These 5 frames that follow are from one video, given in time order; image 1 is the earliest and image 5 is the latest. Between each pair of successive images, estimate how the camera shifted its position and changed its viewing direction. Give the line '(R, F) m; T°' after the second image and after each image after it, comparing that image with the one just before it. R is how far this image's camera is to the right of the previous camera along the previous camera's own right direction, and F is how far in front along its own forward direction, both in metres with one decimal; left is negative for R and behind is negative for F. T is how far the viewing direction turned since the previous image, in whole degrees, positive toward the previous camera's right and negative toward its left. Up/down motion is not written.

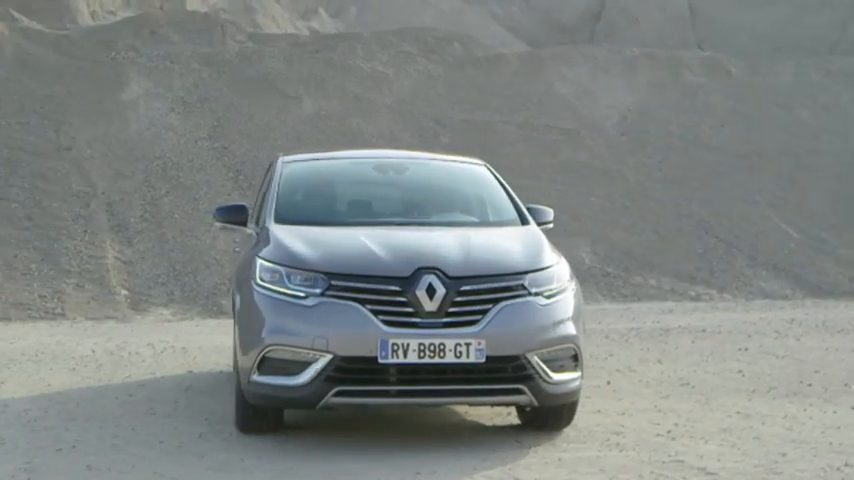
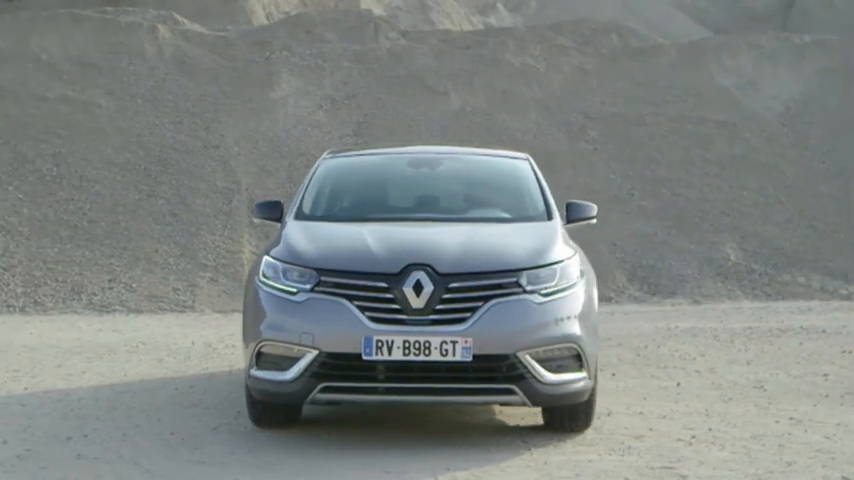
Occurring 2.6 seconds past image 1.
(+1.2, +0.2) m; -9°
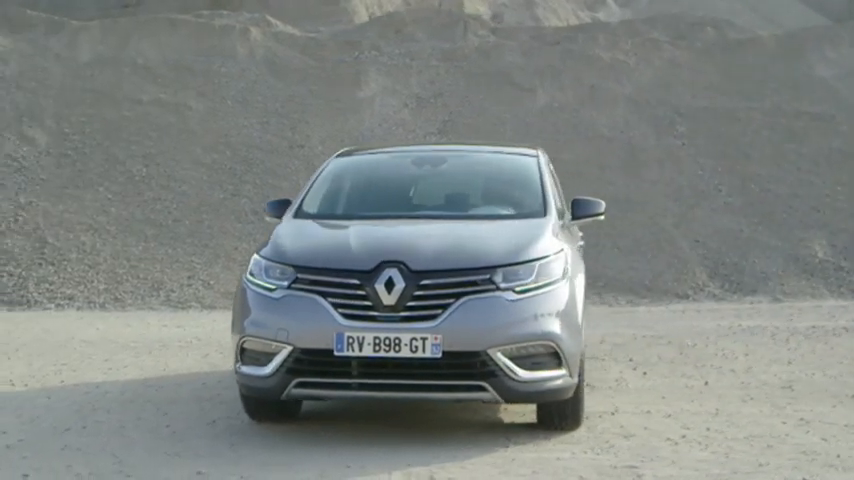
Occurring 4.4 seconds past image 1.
(+0.9, 0.0) m; -6°
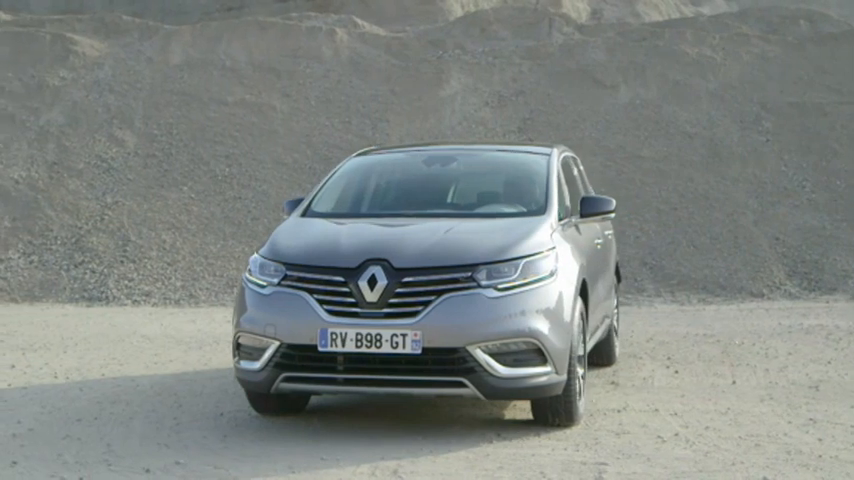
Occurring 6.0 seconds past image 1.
(+0.8, -0.1) m; -5°
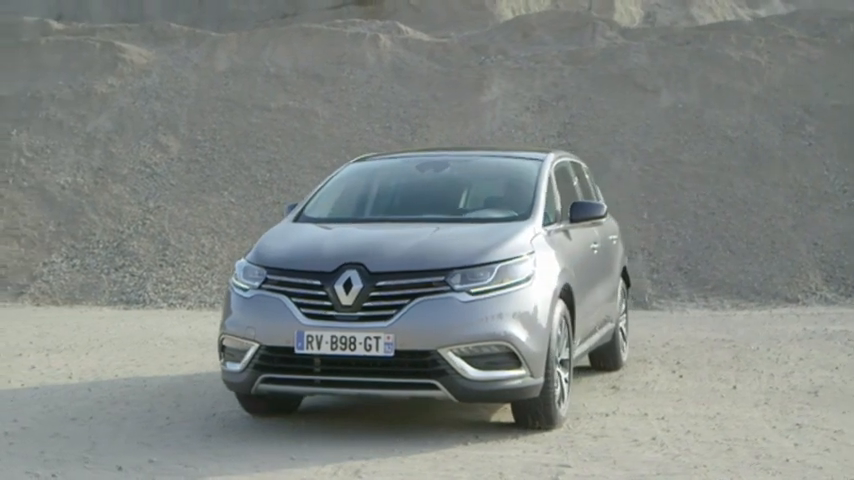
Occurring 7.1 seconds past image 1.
(+0.5, -0.1) m; -3°
